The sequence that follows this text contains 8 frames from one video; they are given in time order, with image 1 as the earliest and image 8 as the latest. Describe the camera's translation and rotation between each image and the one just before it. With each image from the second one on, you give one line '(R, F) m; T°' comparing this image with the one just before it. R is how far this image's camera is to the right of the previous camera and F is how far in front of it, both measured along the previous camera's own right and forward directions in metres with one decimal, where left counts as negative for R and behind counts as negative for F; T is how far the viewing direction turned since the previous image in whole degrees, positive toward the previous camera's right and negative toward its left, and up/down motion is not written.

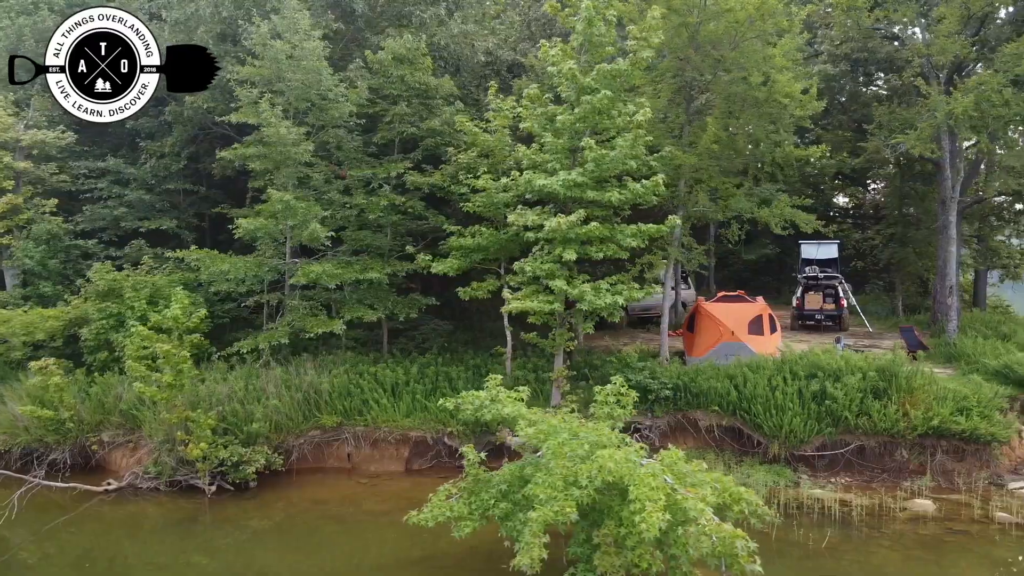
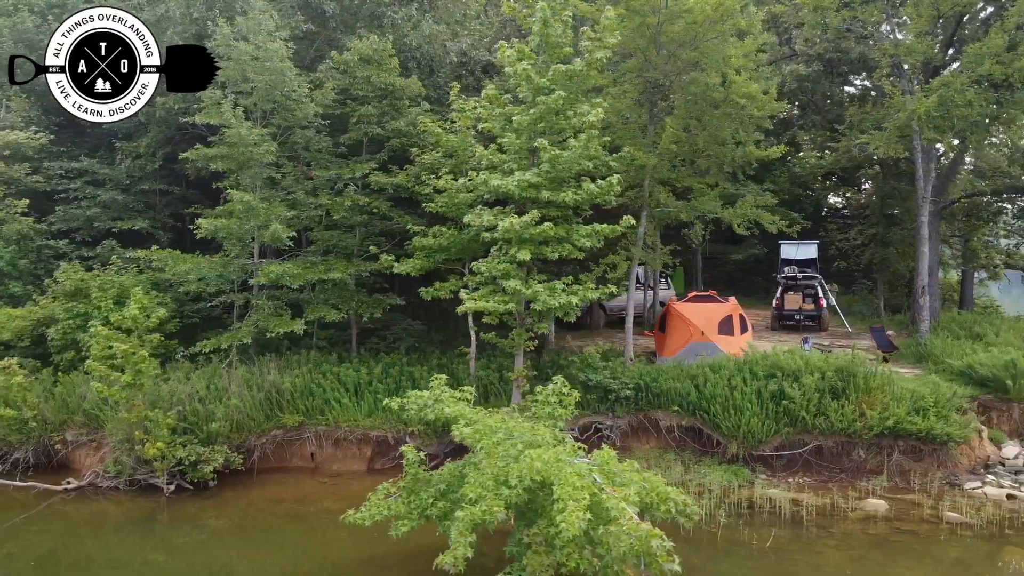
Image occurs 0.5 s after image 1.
(+0.6, 0.0) m; 0°
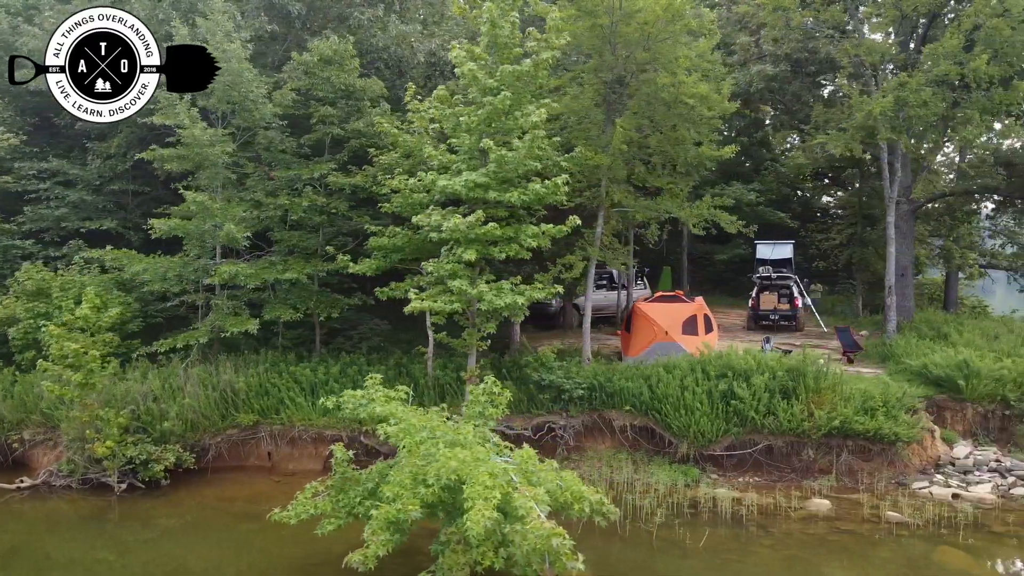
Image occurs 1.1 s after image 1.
(+0.7, 0.0) m; 0°
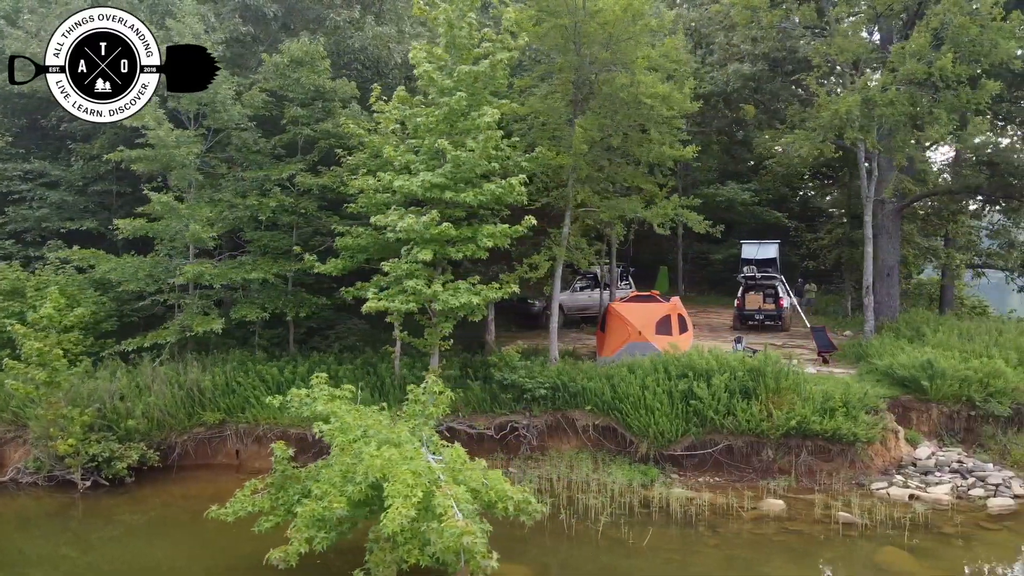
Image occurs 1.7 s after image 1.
(+0.7, 0.0) m; -1°
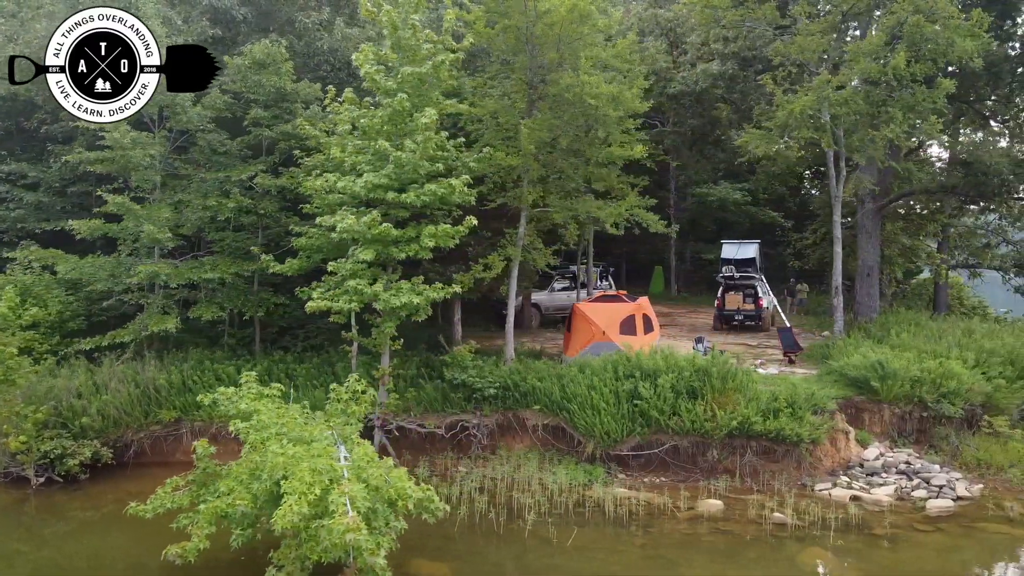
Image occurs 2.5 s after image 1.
(+0.9, 0.0) m; -1°
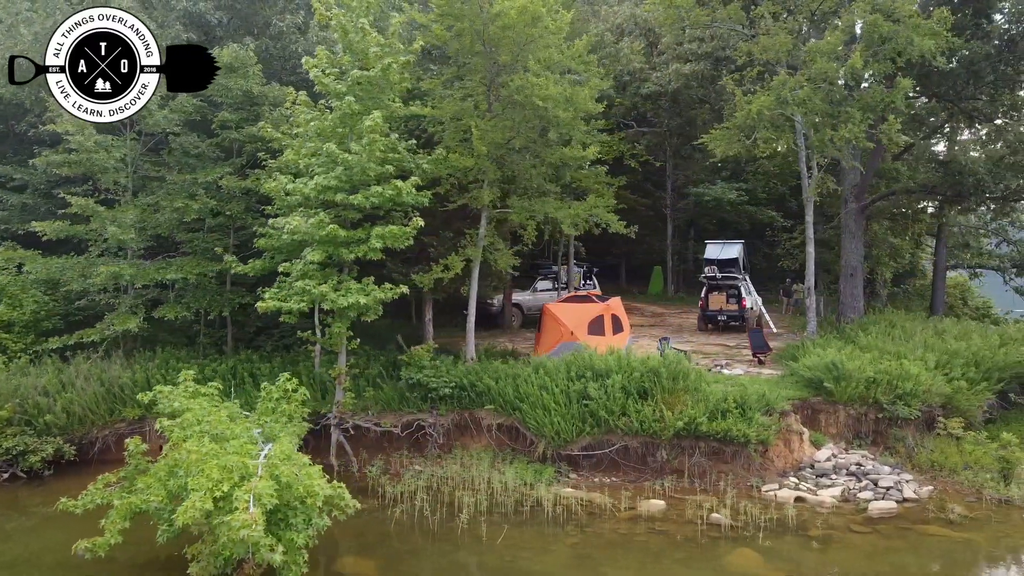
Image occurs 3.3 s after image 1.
(+0.9, -0.1) m; -1°
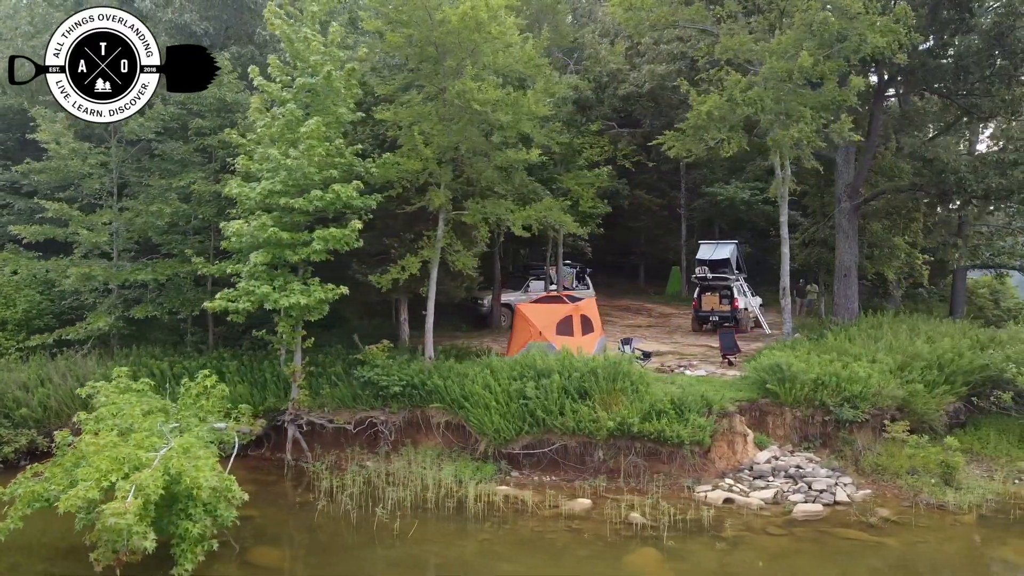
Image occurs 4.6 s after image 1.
(+1.5, -0.1) m; -4°
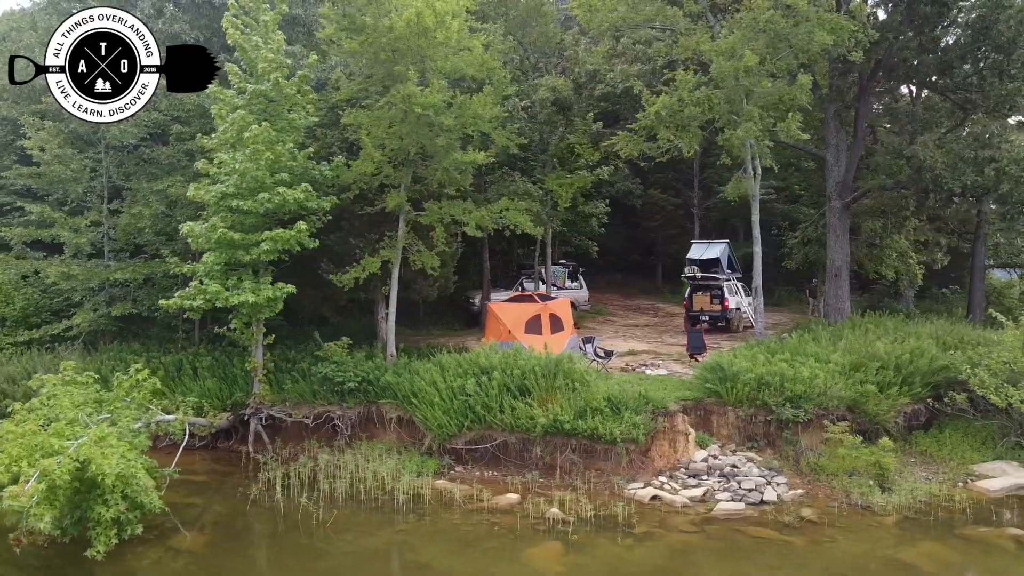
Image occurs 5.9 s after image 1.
(+1.5, -0.2) m; -4°
